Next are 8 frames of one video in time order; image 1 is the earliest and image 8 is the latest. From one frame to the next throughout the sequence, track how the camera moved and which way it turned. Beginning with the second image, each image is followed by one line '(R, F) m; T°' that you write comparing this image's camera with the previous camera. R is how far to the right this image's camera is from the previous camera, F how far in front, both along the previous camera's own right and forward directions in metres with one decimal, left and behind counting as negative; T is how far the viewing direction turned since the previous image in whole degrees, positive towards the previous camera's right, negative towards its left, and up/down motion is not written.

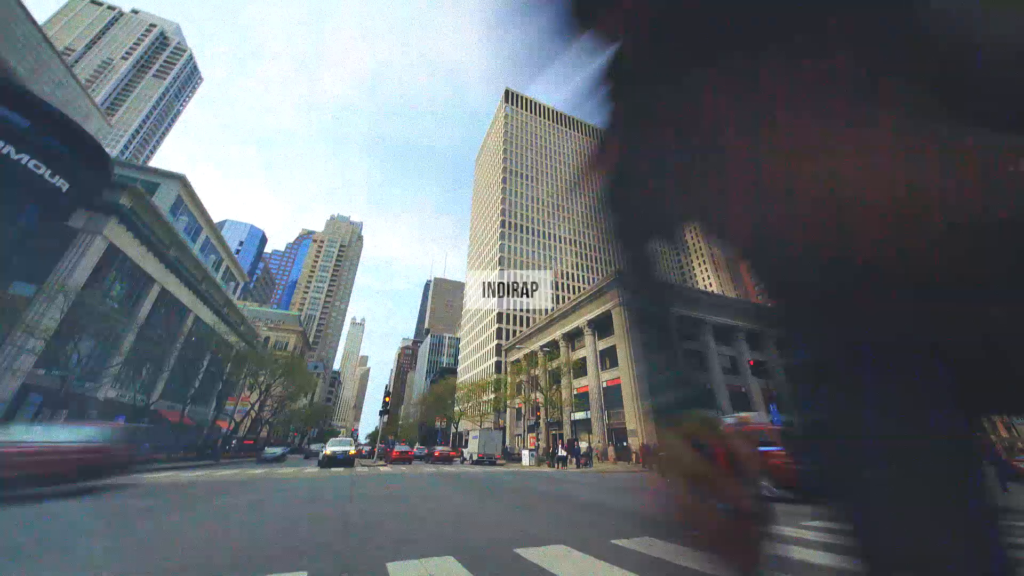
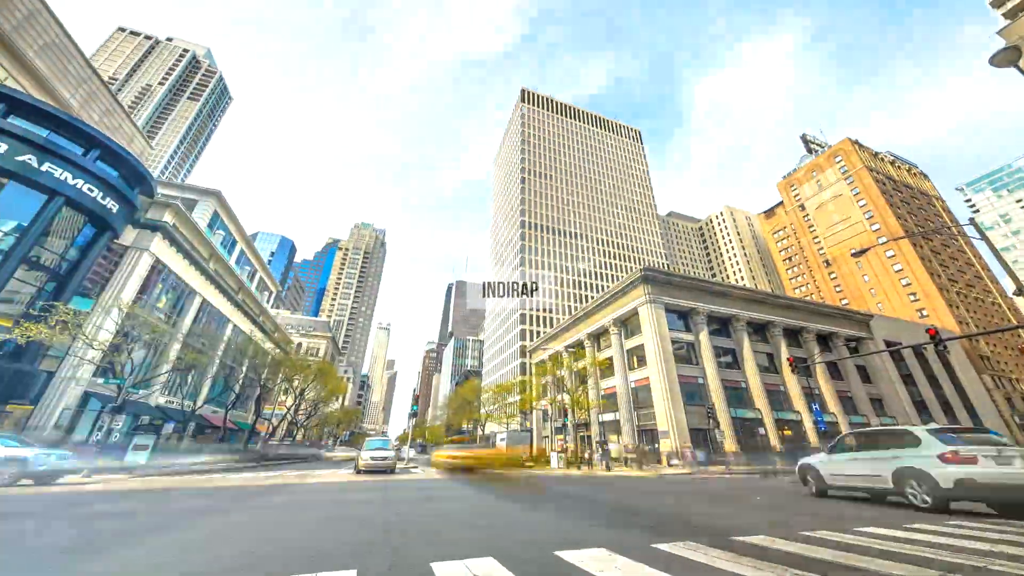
(-0.9, 0.0) m; -3°
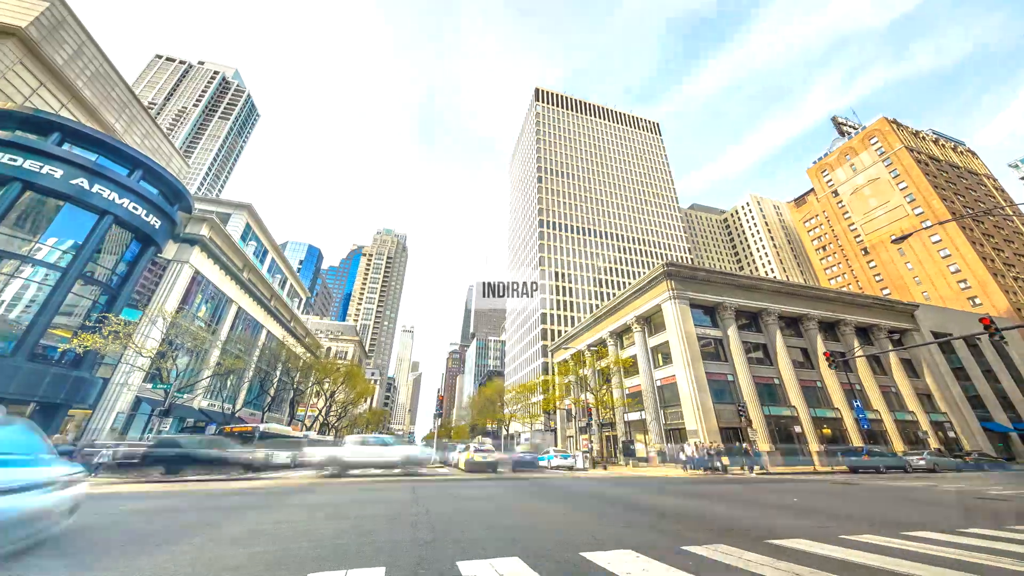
(+0.3, 0.0) m; -3°
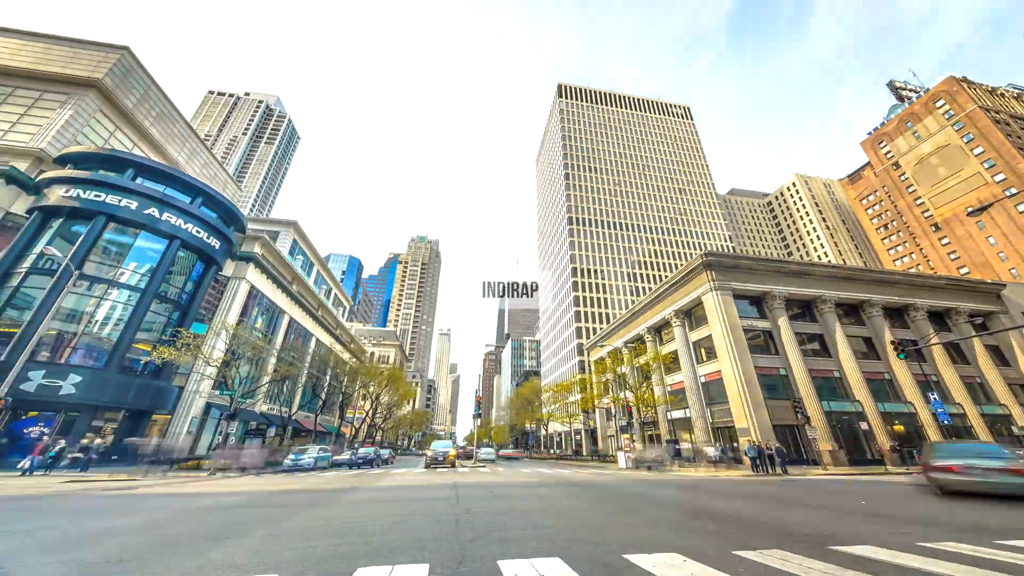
(+0.5, 0.0) m; -6°
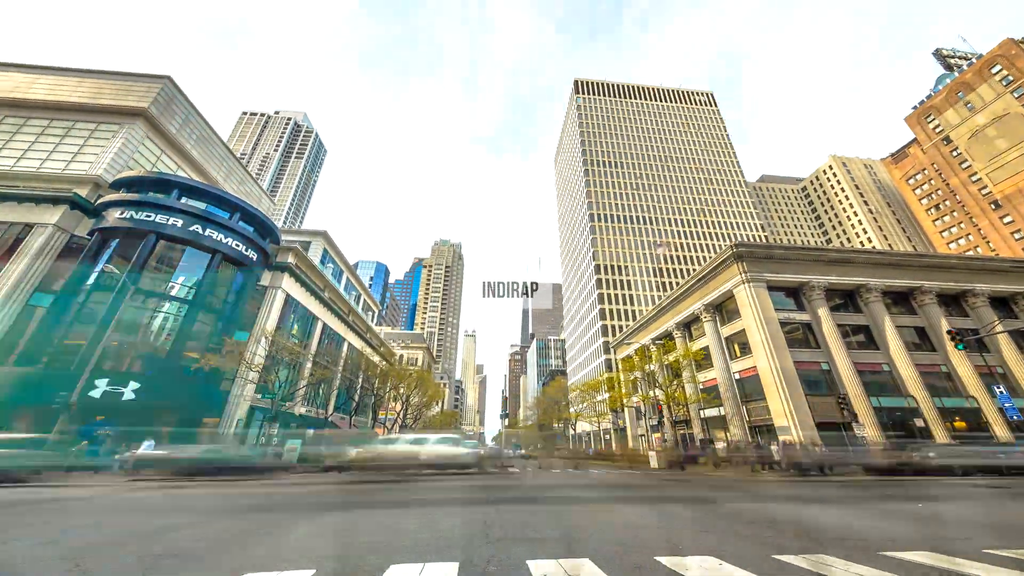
(+0.4, 0.0) m; -4°
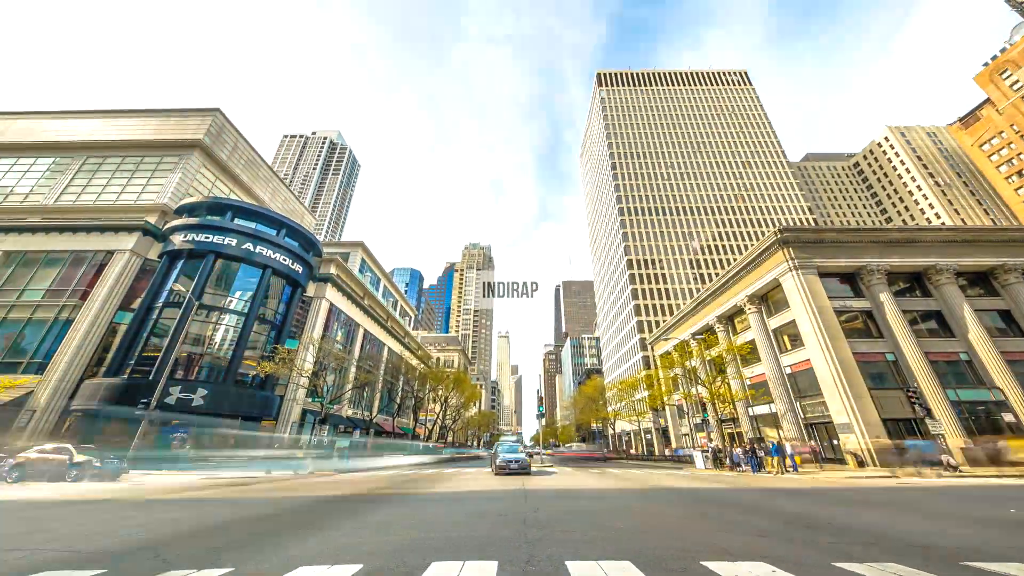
(+0.5, -0.1) m; -5°
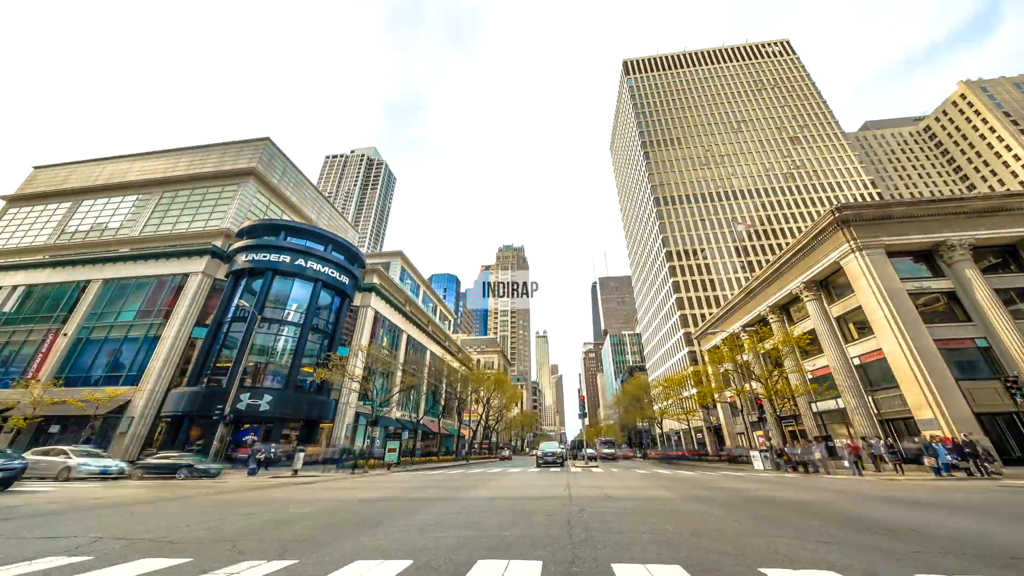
(+0.5, -0.1) m; -6°
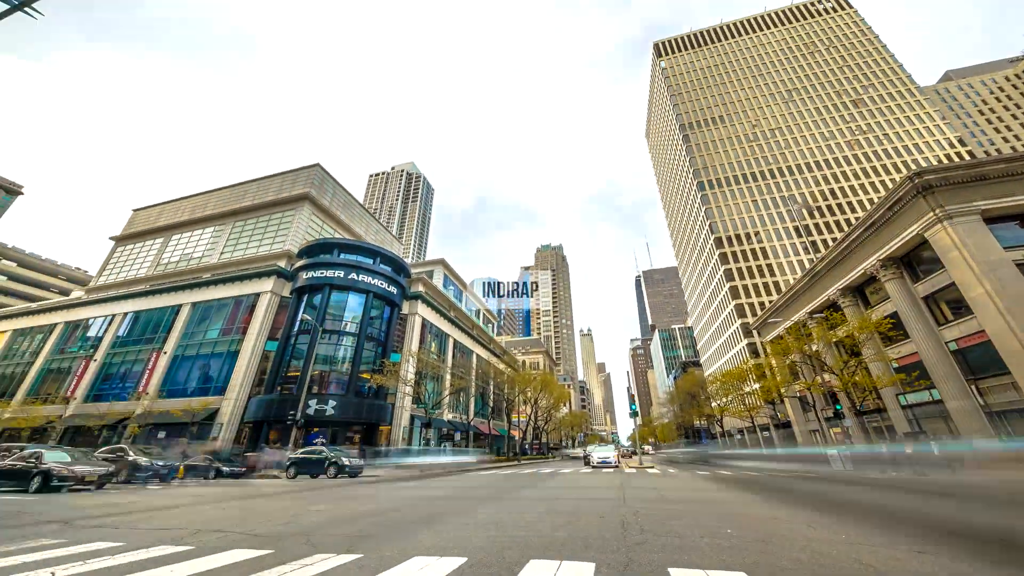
(+0.5, -0.2) m; -7°
